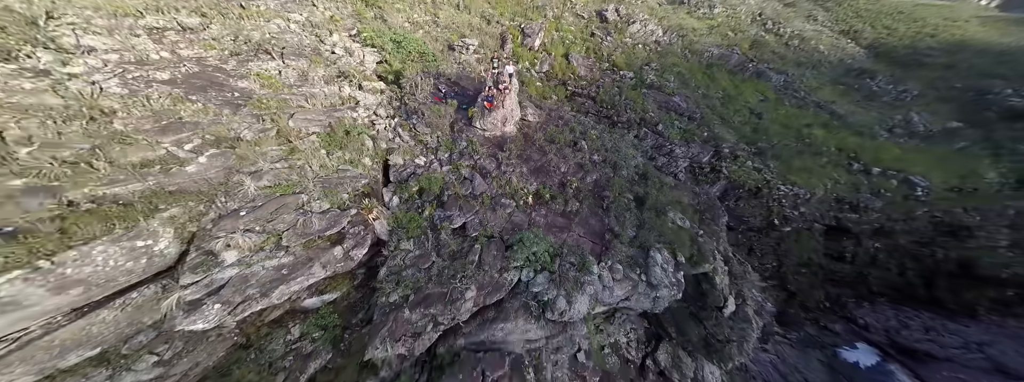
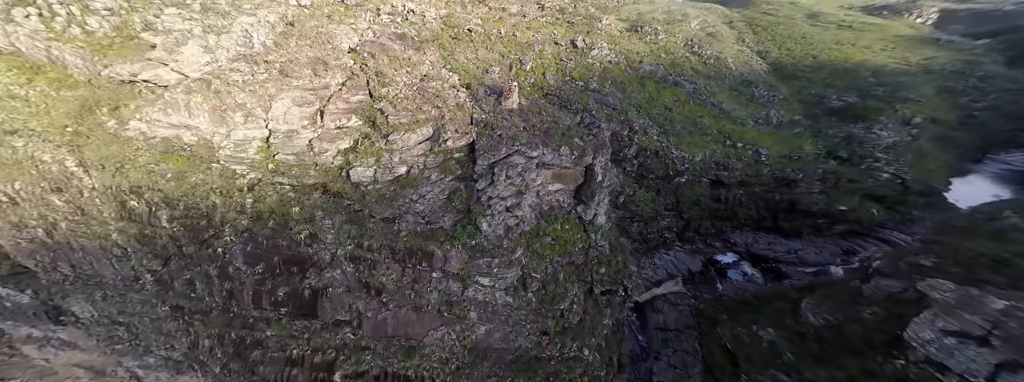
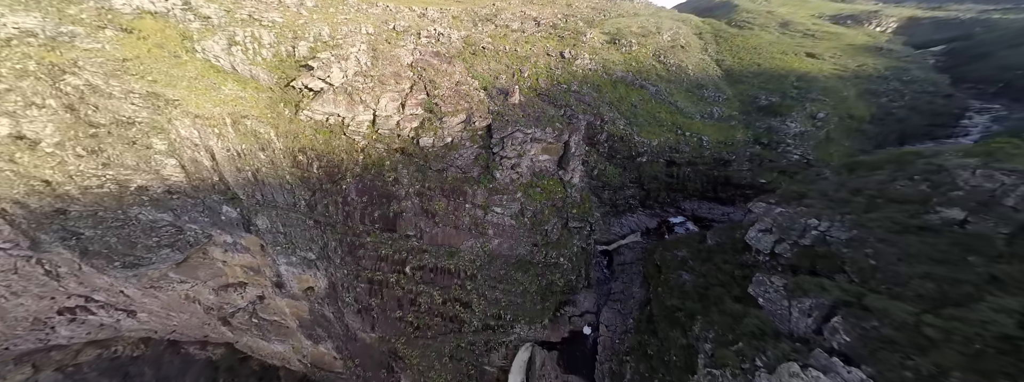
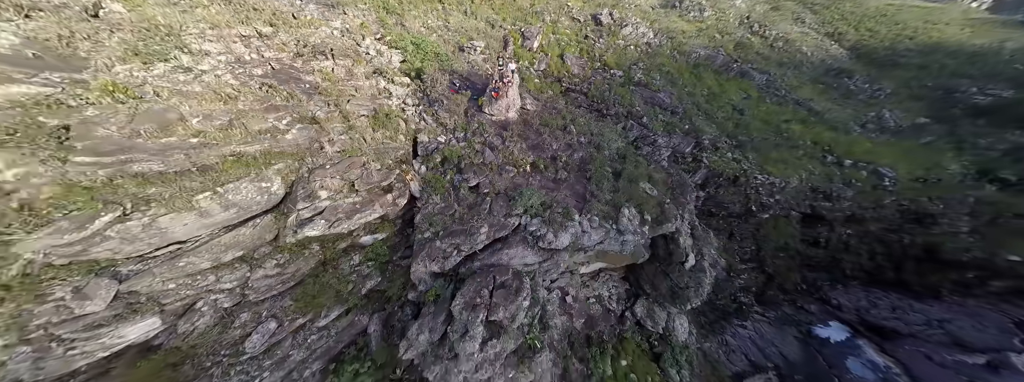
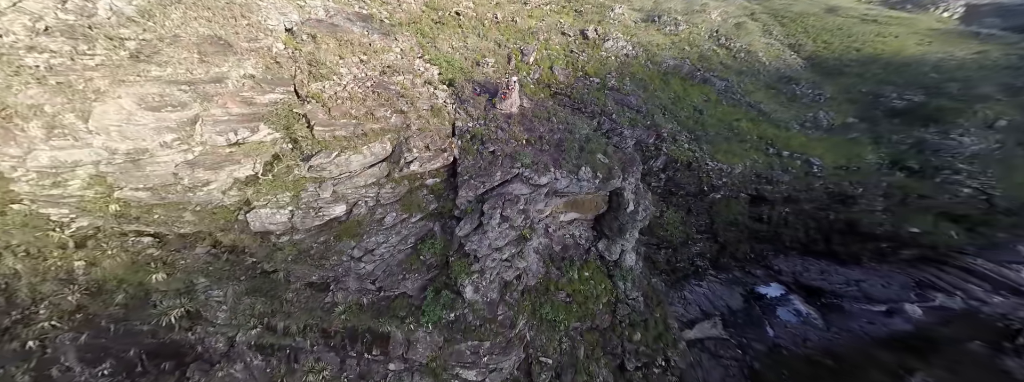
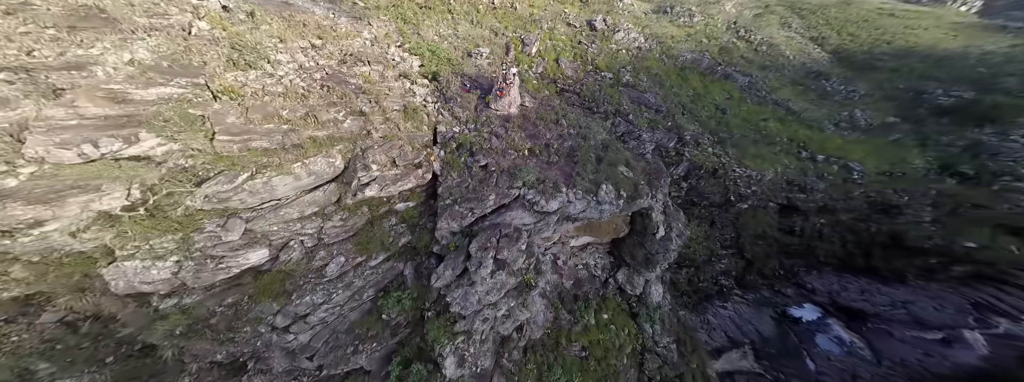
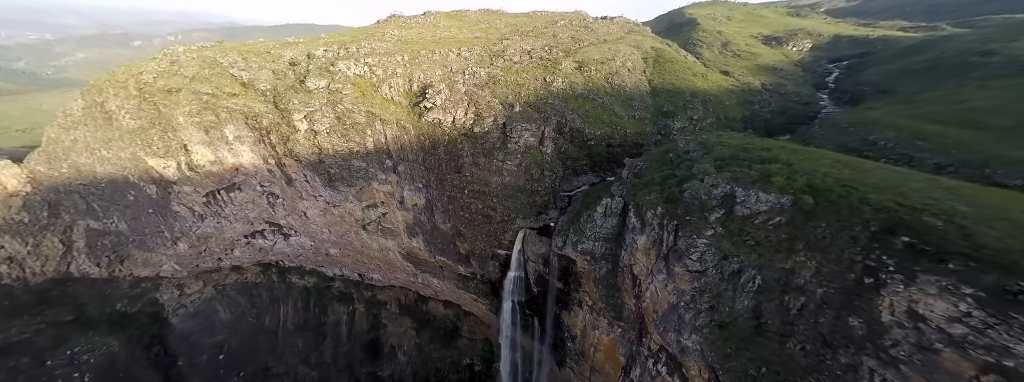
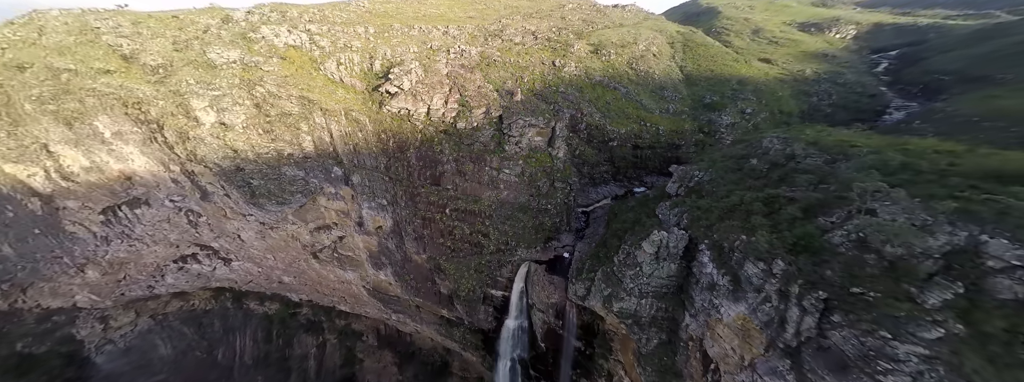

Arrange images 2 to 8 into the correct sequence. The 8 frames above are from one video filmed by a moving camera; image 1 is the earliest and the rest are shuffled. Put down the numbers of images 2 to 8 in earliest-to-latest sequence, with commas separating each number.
4, 6, 5, 2, 3, 8, 7
